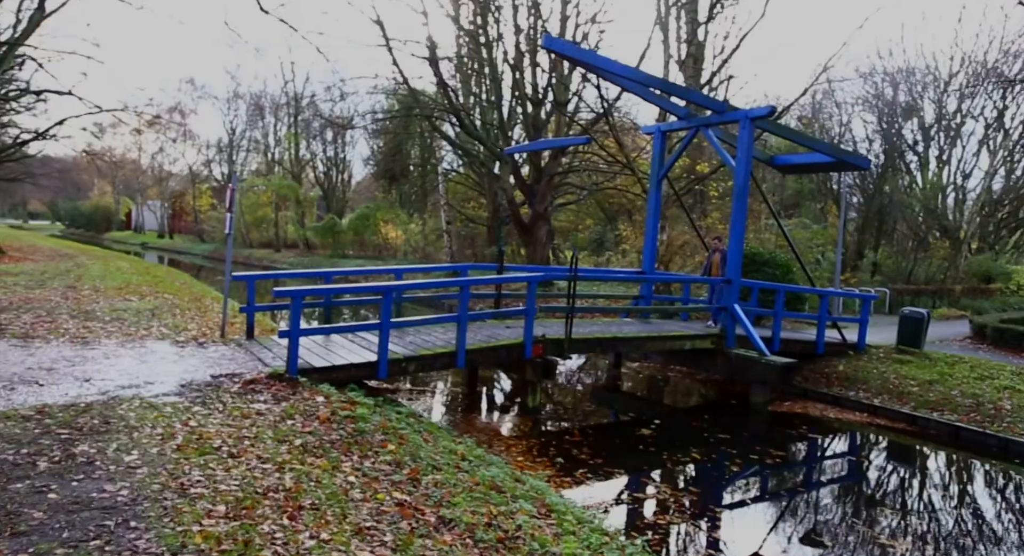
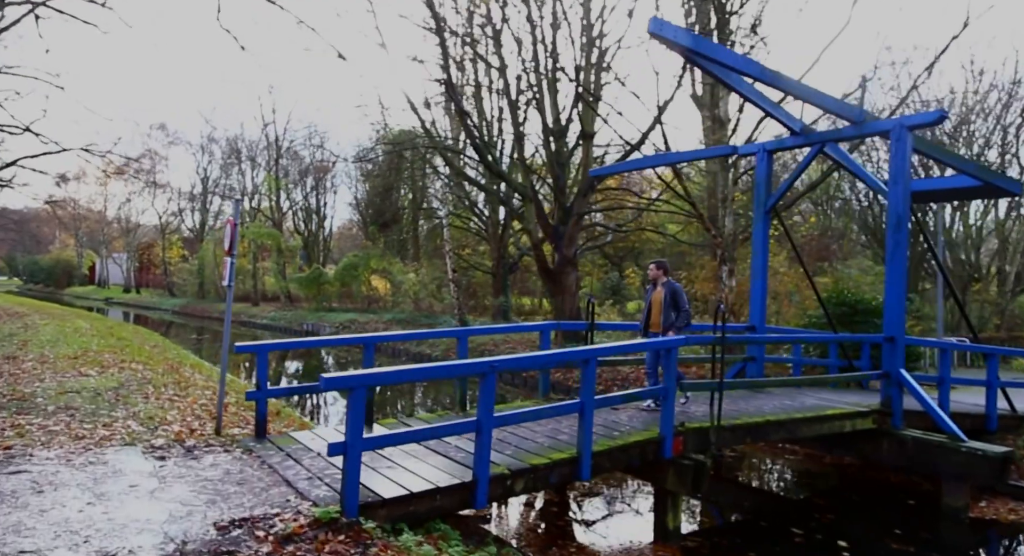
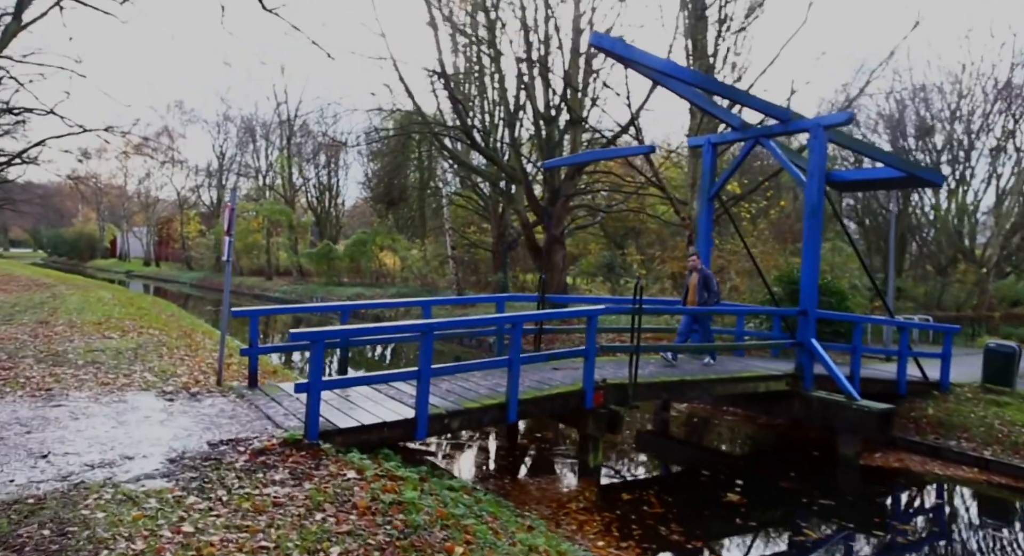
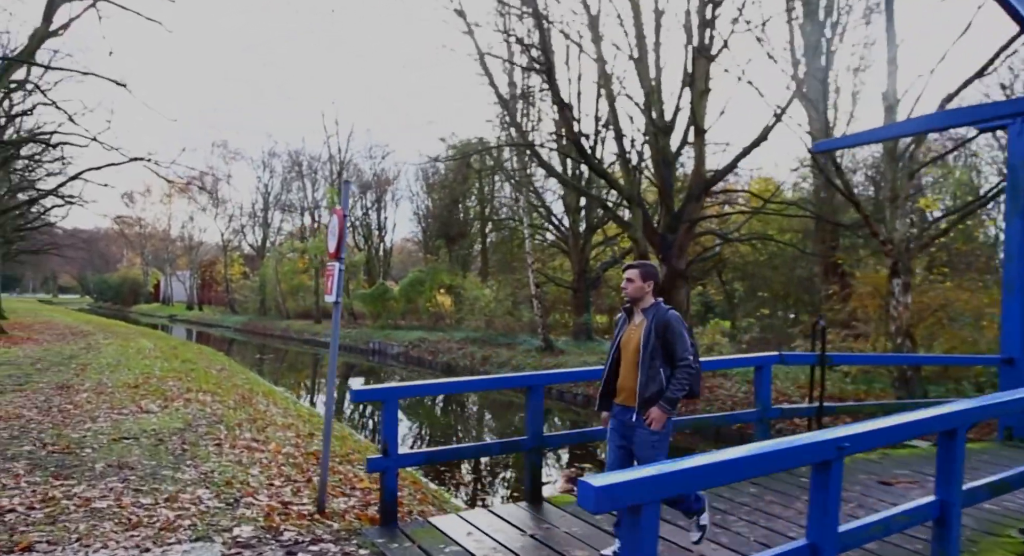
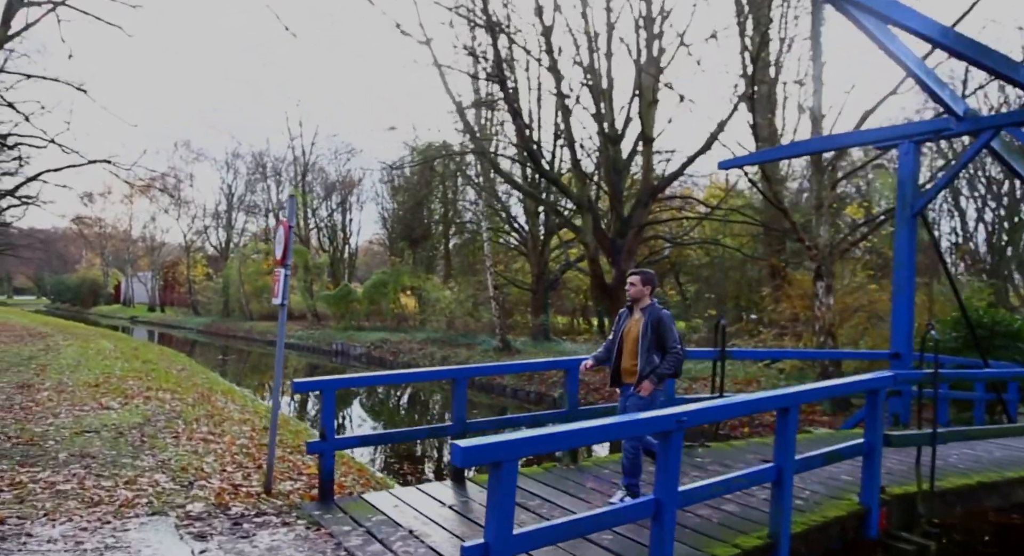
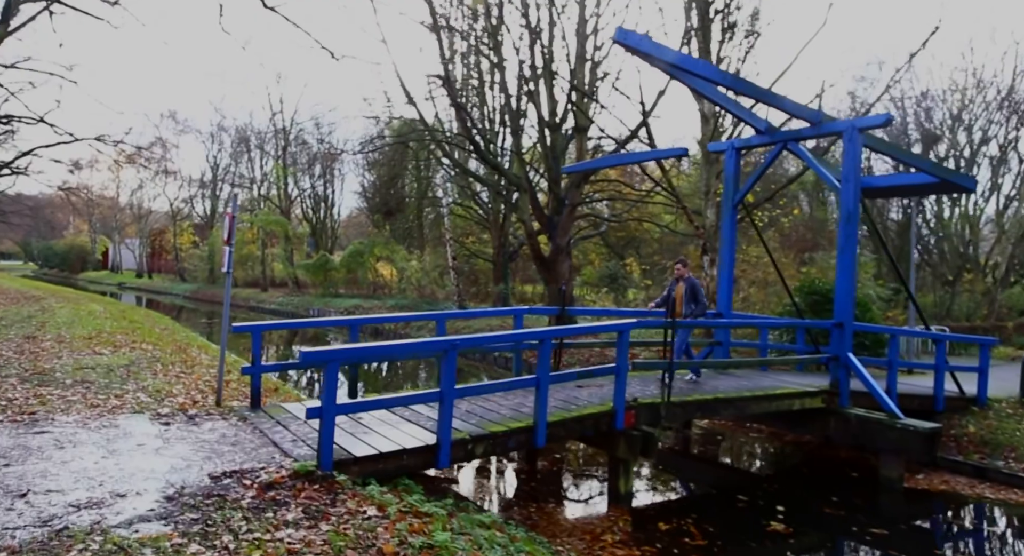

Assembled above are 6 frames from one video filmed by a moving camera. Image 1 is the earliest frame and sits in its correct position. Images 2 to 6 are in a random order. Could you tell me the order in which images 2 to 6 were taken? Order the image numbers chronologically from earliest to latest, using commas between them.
3, 6, 2, 5, 4
